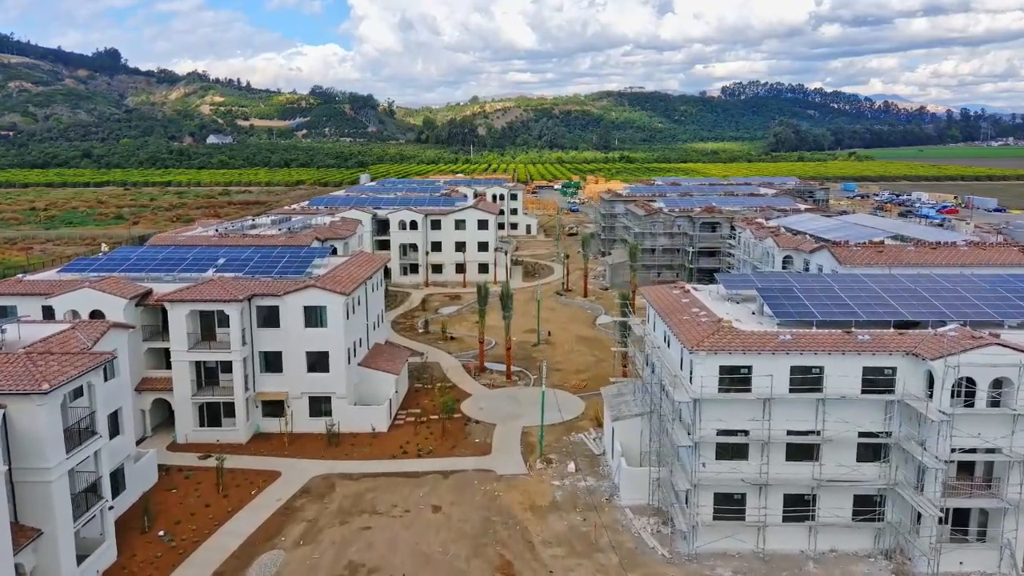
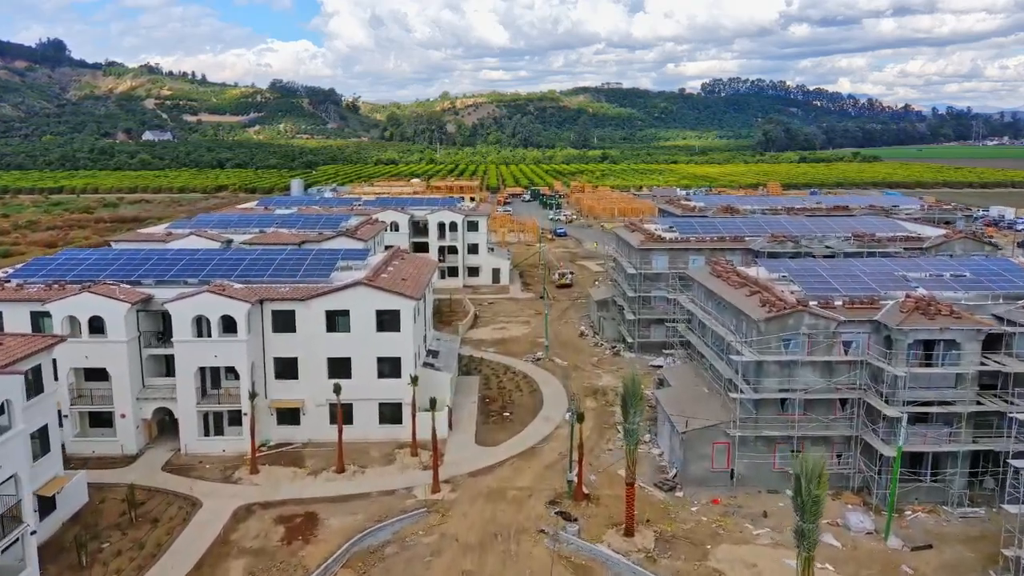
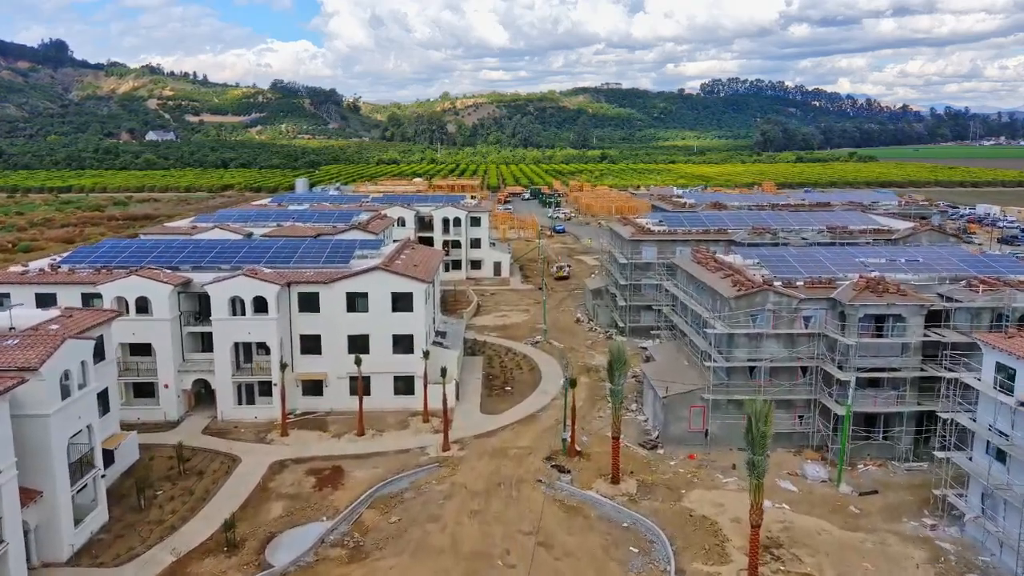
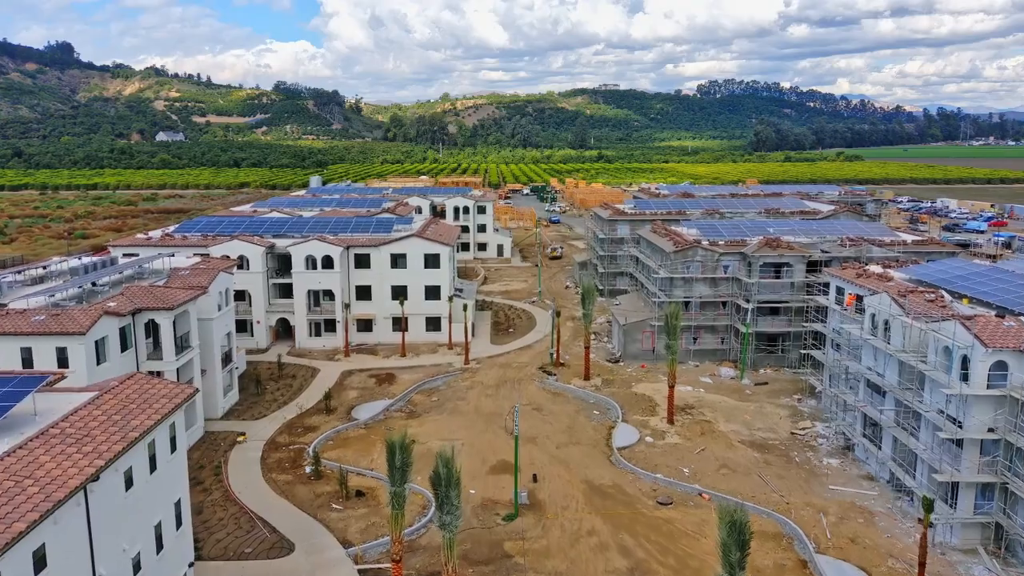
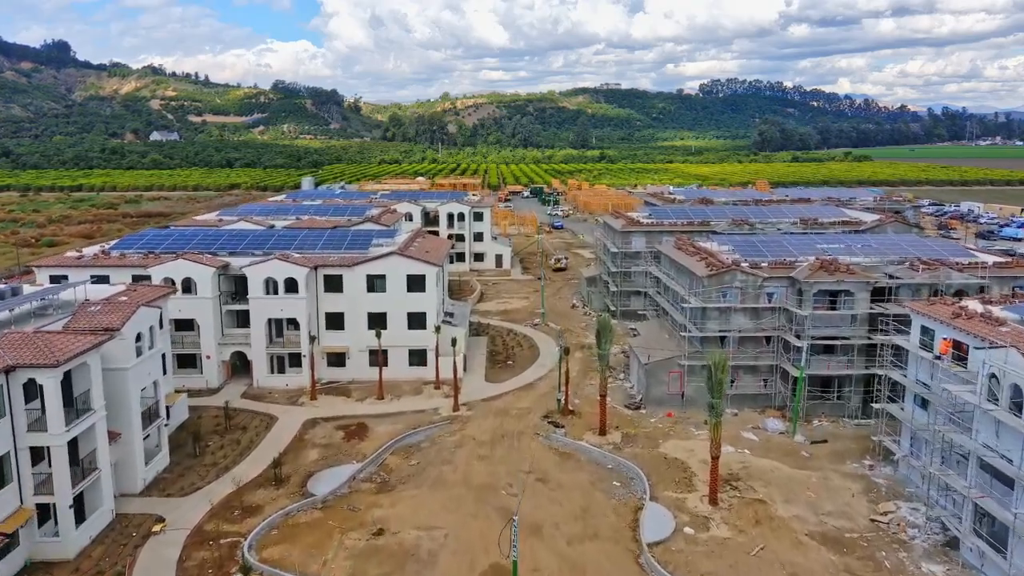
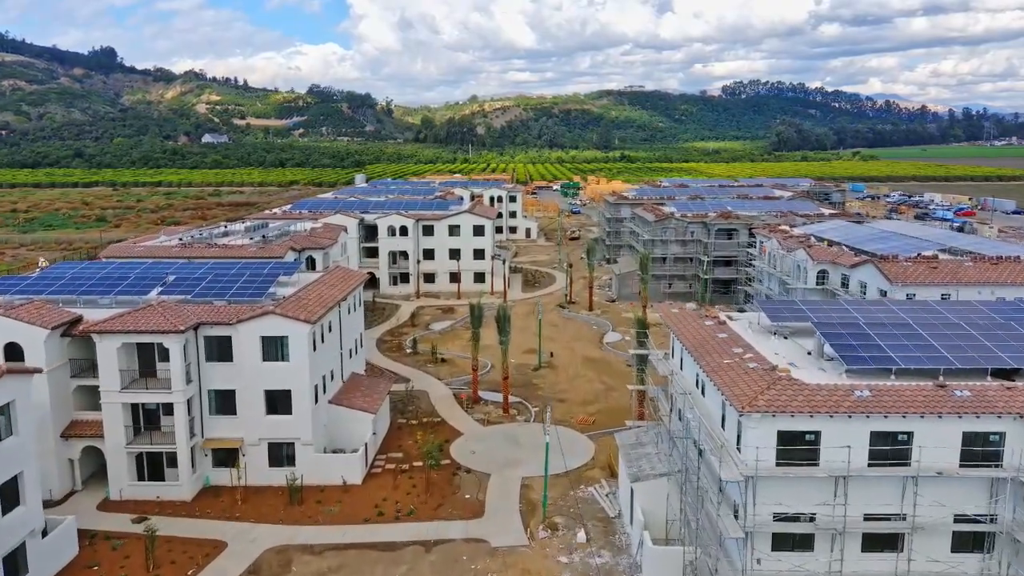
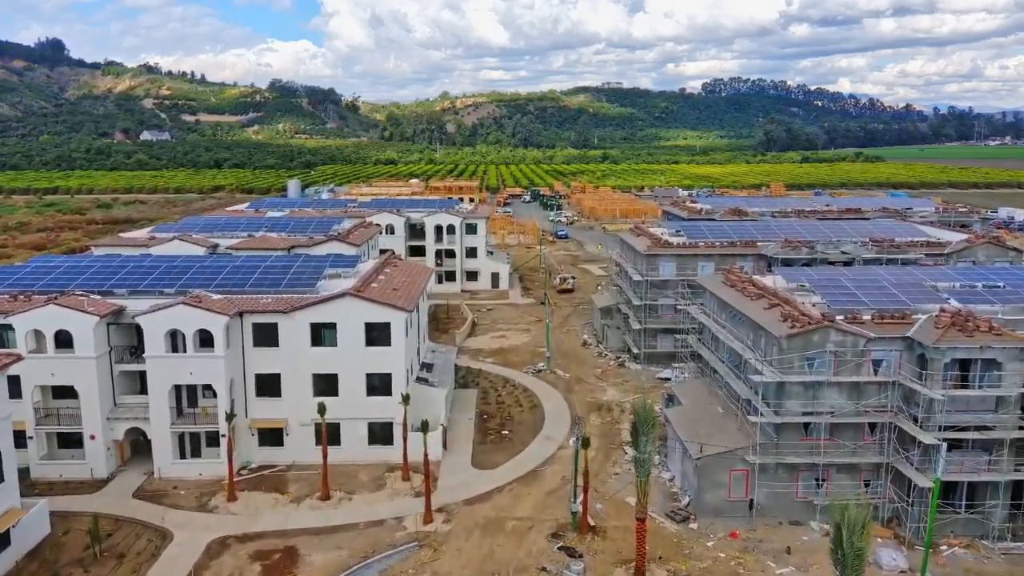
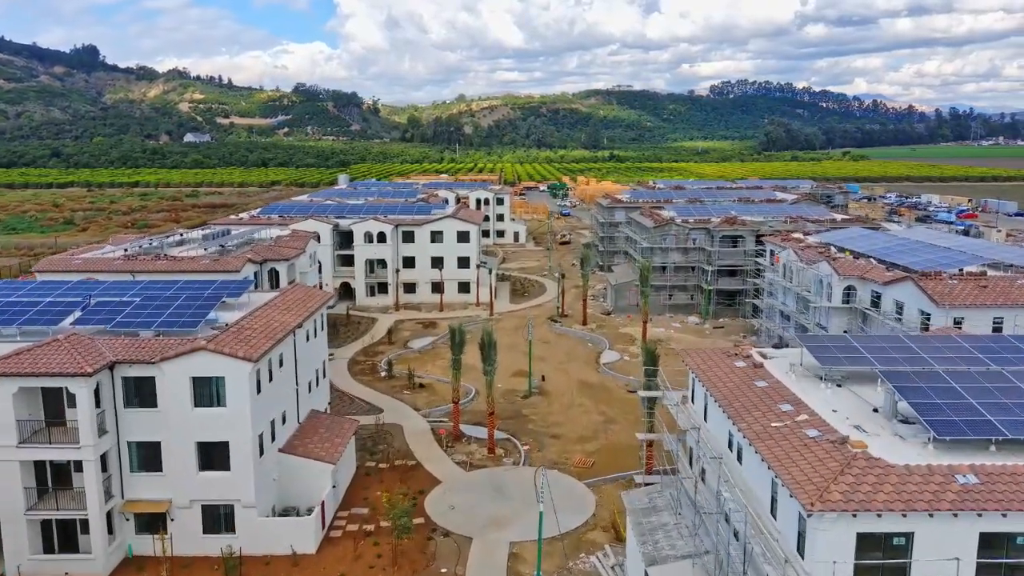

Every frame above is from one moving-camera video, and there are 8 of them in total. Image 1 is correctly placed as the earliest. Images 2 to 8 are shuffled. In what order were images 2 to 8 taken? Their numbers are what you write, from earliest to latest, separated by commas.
6, 8, 4, 5, 3, 2, 7
